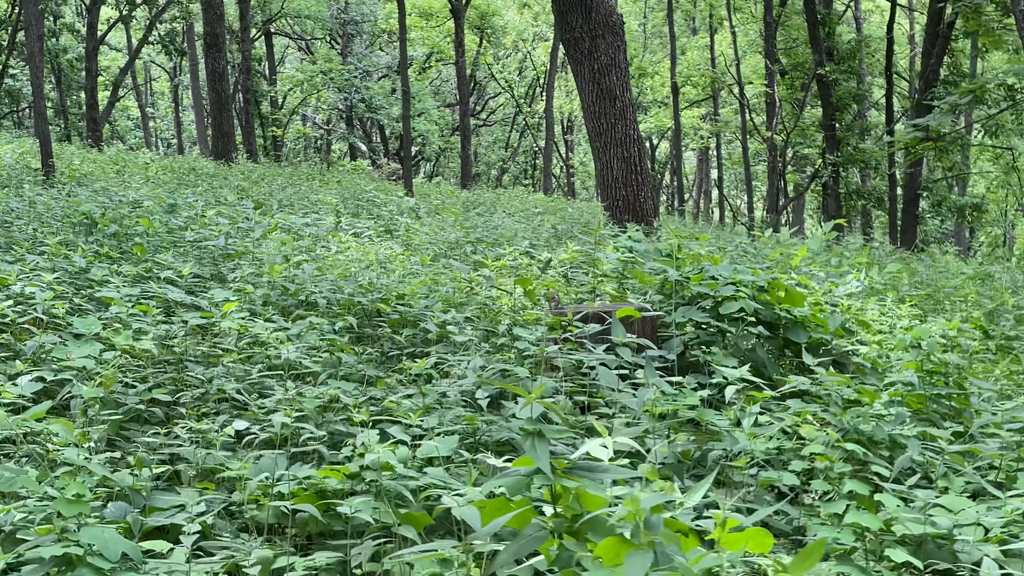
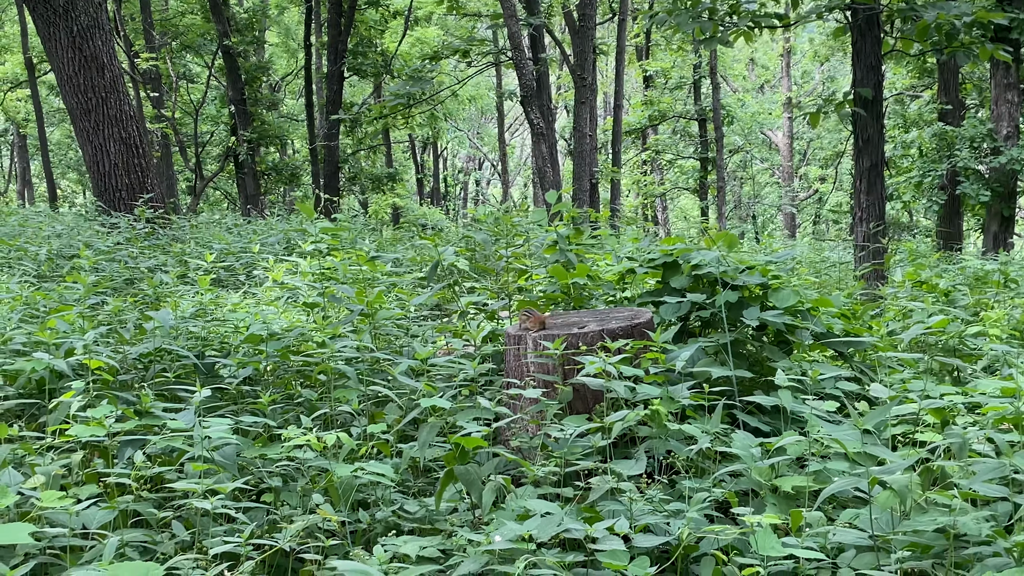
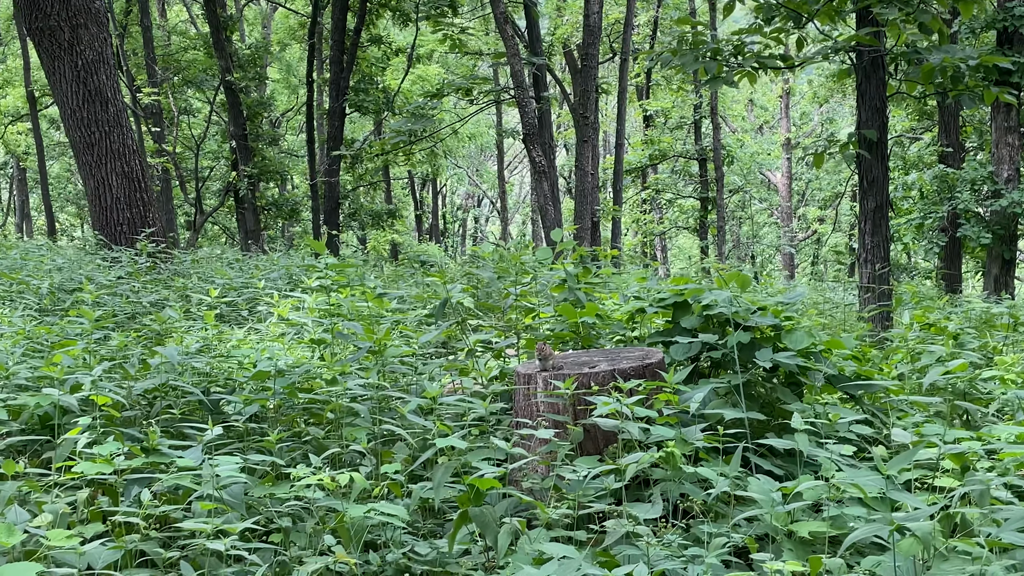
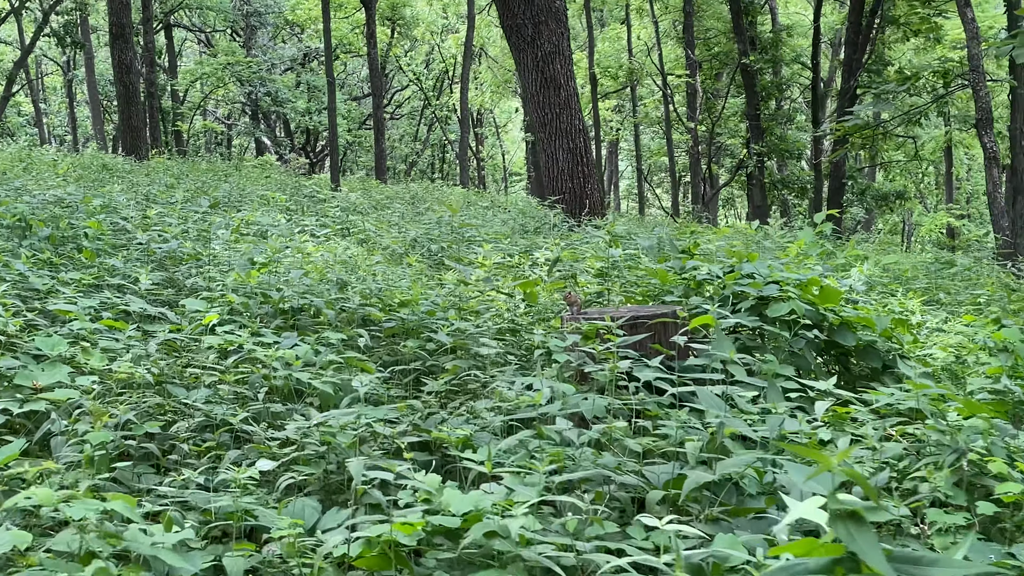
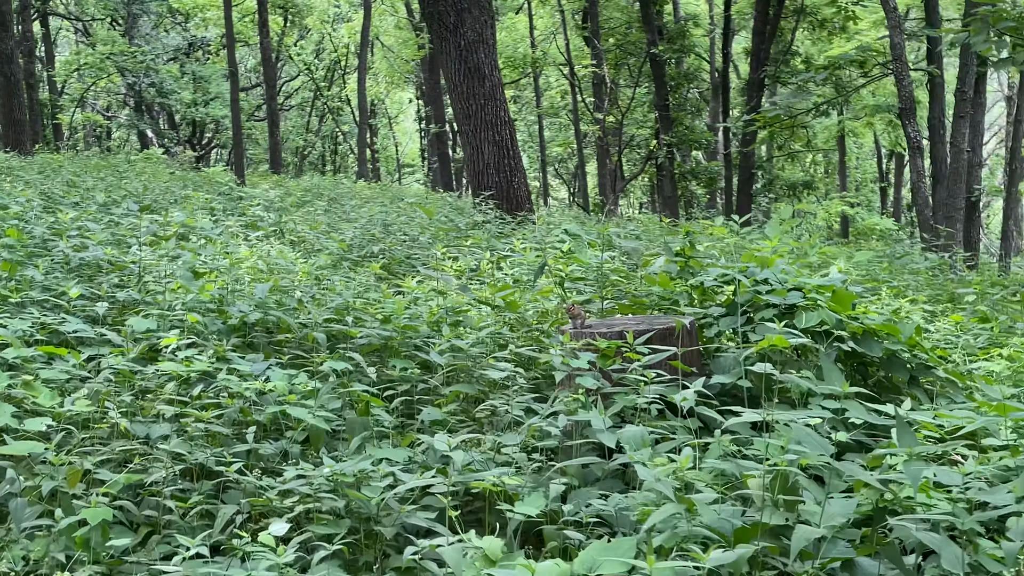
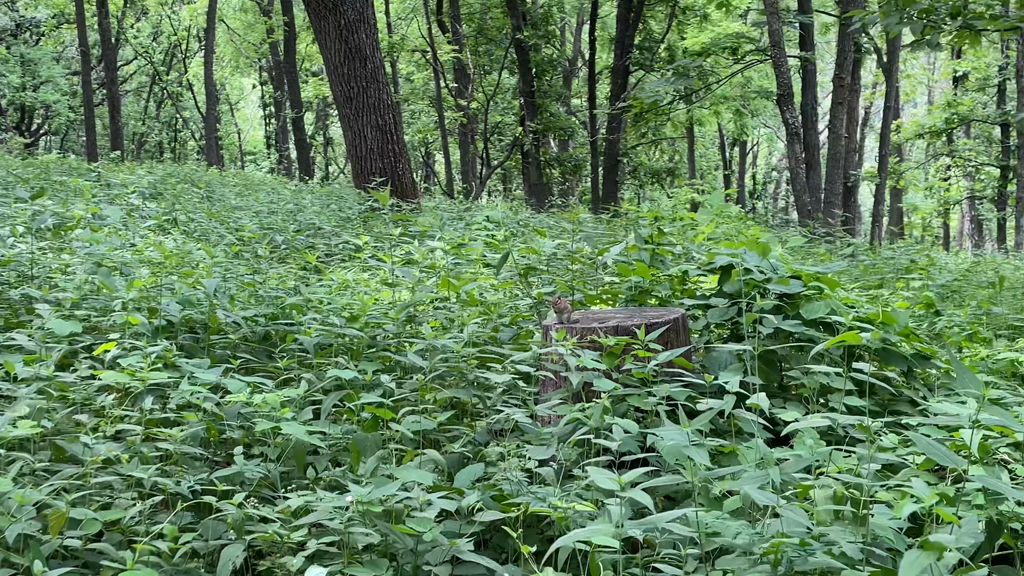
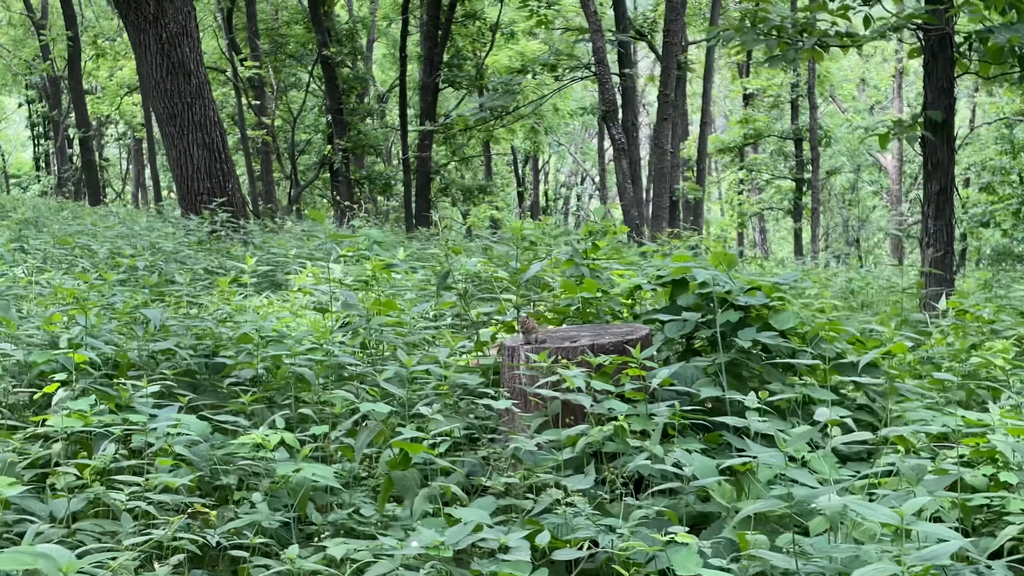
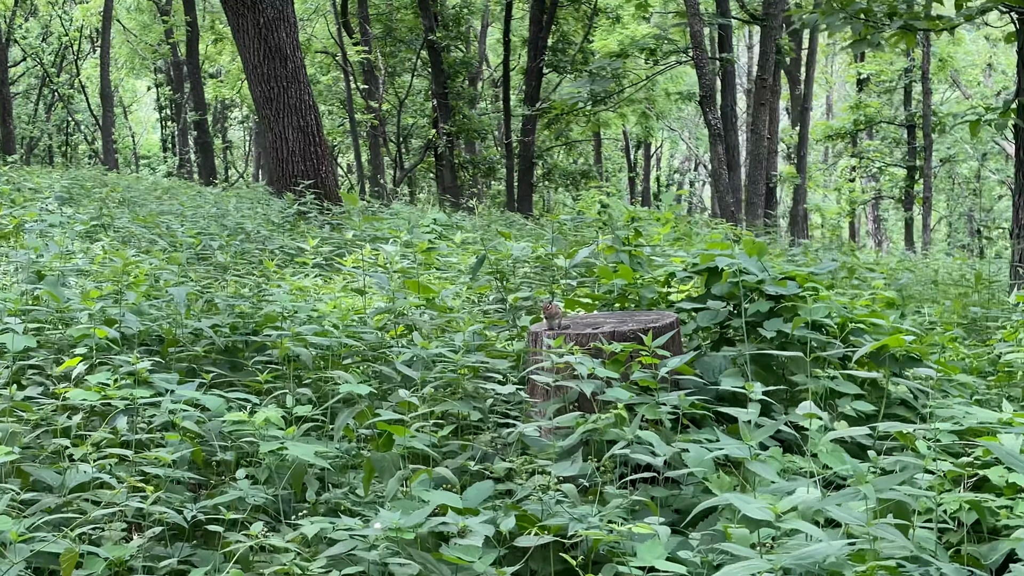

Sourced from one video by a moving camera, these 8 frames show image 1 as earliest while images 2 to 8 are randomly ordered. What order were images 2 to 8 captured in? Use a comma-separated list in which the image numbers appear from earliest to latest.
4, 5, 6, 8, 7, 3, 2
